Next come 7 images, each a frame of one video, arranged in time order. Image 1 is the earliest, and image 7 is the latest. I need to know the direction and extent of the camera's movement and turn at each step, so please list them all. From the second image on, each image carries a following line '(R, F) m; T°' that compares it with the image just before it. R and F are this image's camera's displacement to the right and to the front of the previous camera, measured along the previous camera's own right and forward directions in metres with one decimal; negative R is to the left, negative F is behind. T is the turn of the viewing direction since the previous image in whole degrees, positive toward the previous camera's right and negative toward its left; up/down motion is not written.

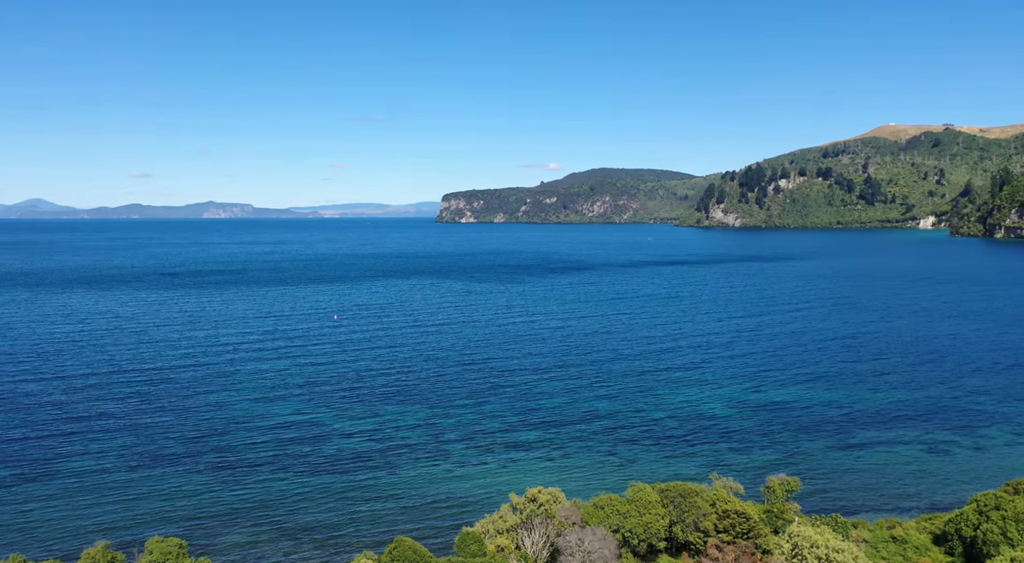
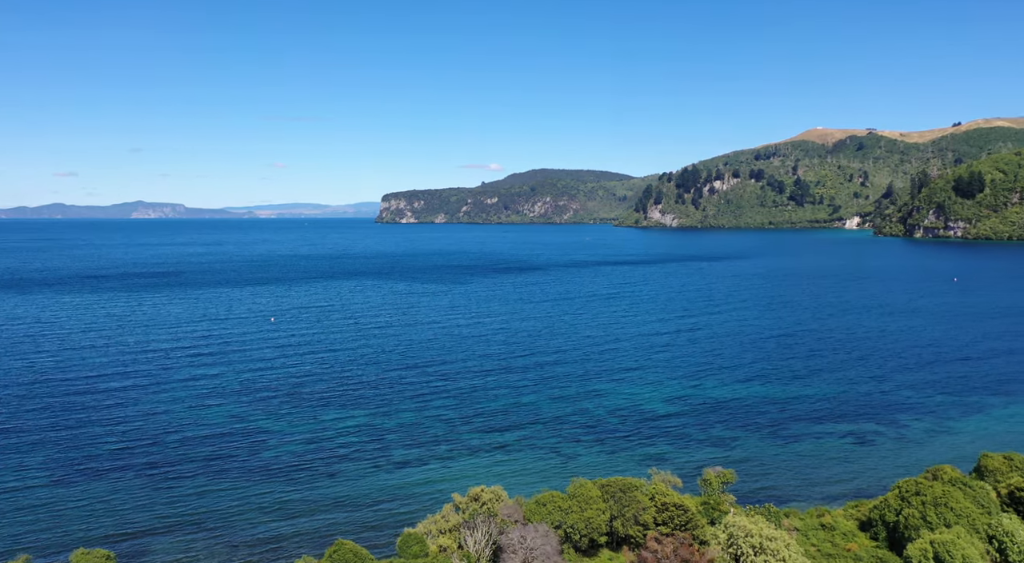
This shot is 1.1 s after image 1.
(+0.6, -0.3) m; +4°
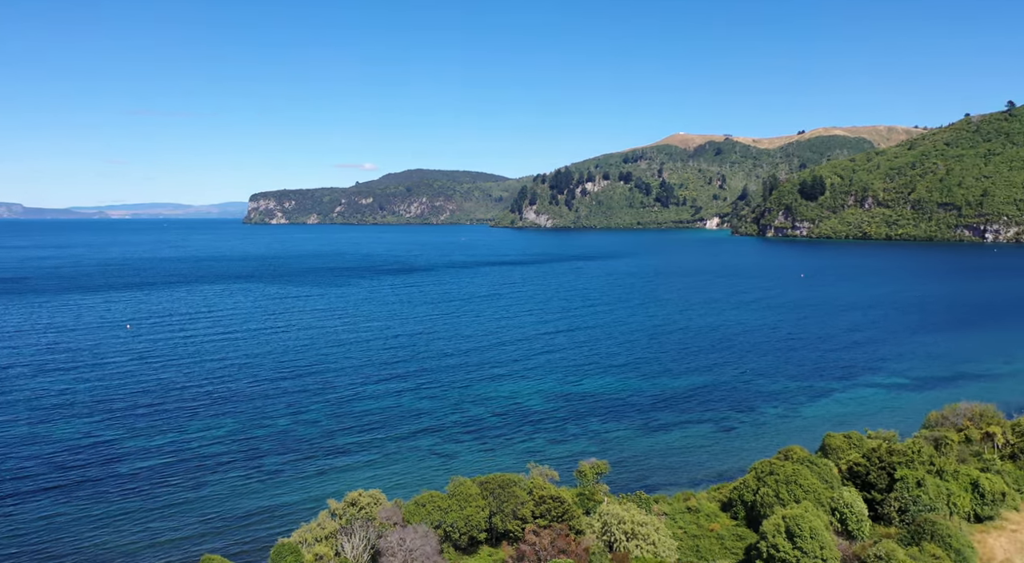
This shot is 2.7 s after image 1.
(+1.2, -0.4) m; +9°
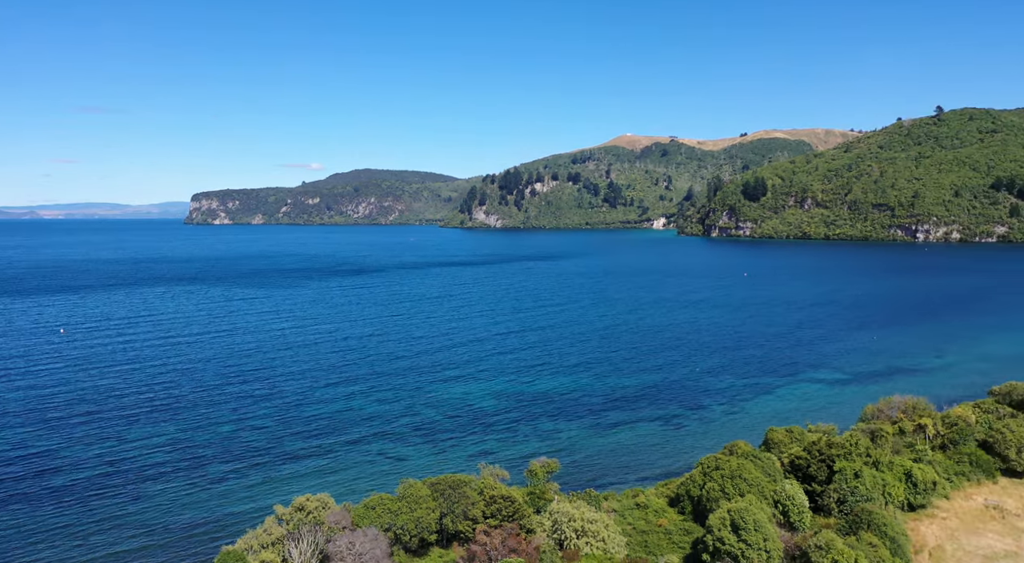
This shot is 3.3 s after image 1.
(+0.5, -0.1) m; +4°
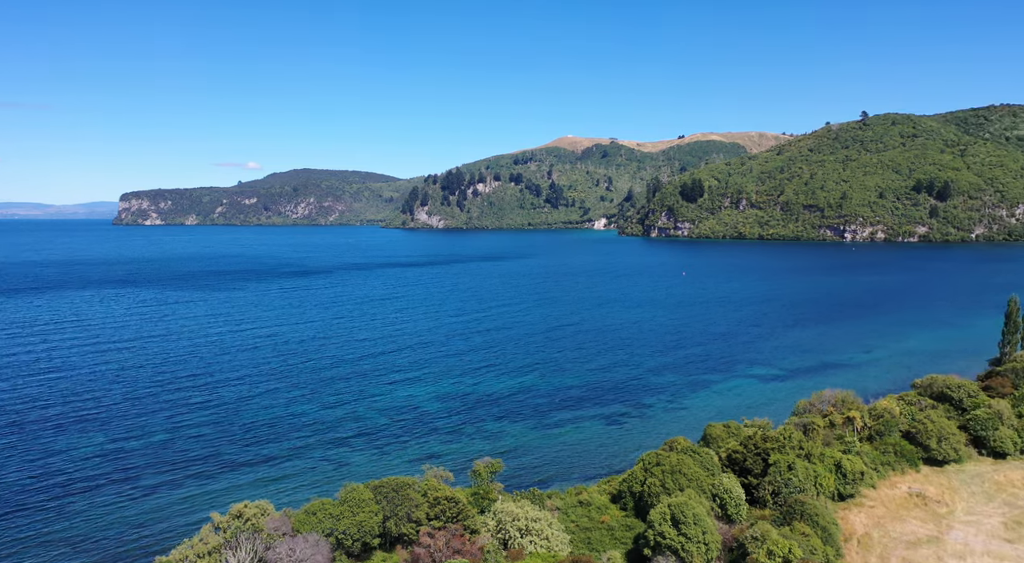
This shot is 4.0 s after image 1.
(+0.5, -0.1) m; +4°
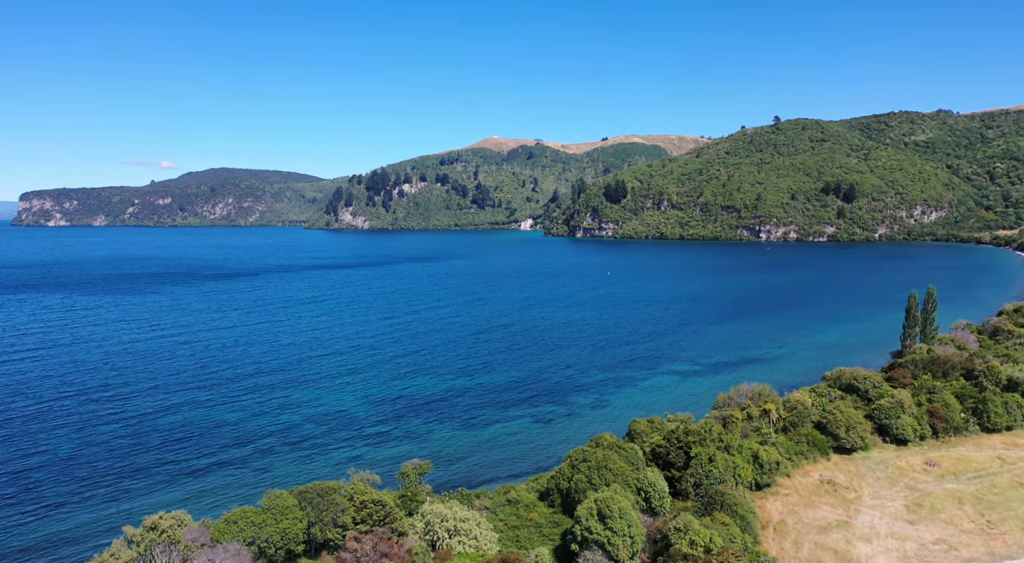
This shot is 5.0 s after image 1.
(+0.8, -0.2) m; +5°
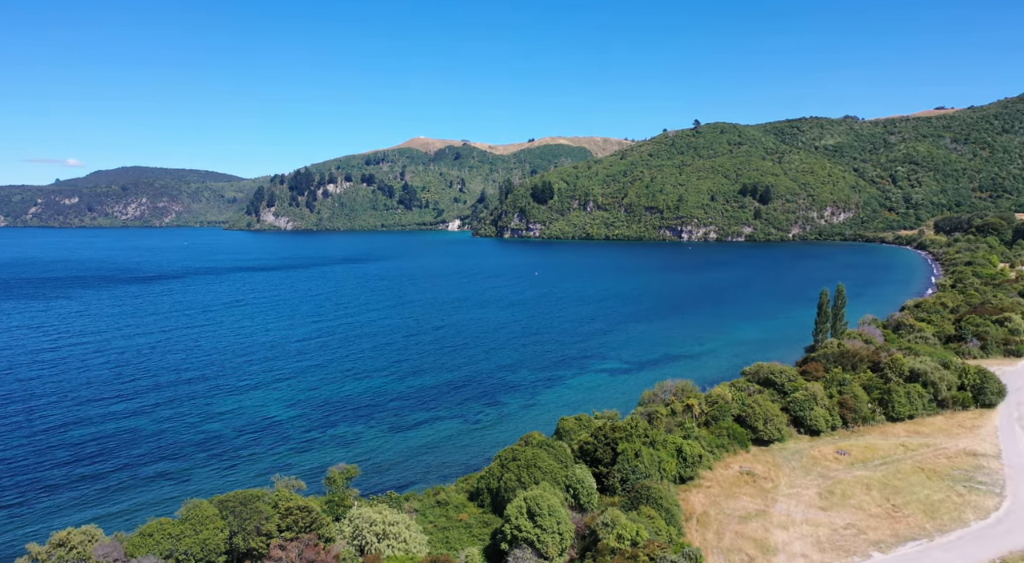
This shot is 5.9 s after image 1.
(+0.6, -0.2) m; +5°
